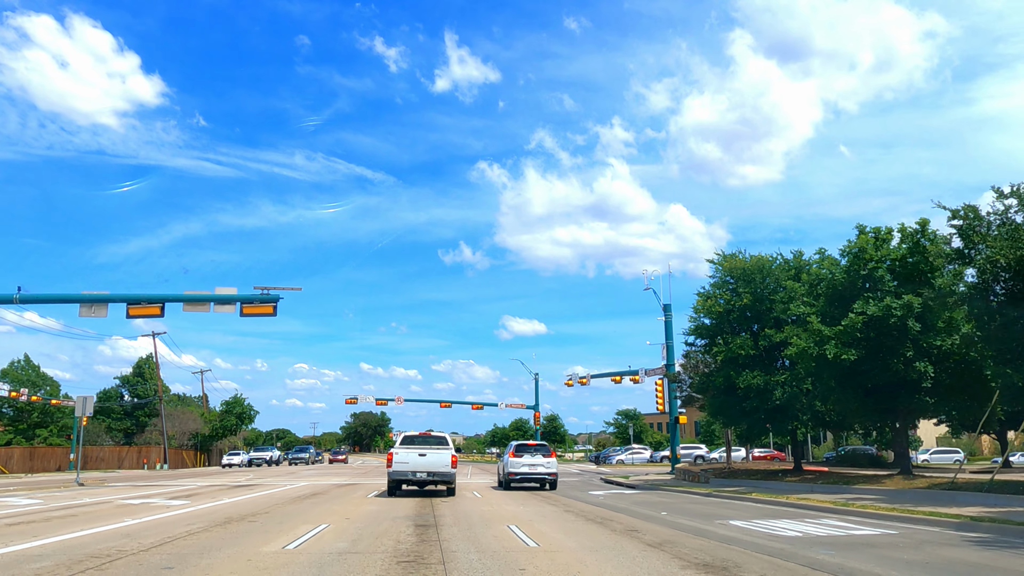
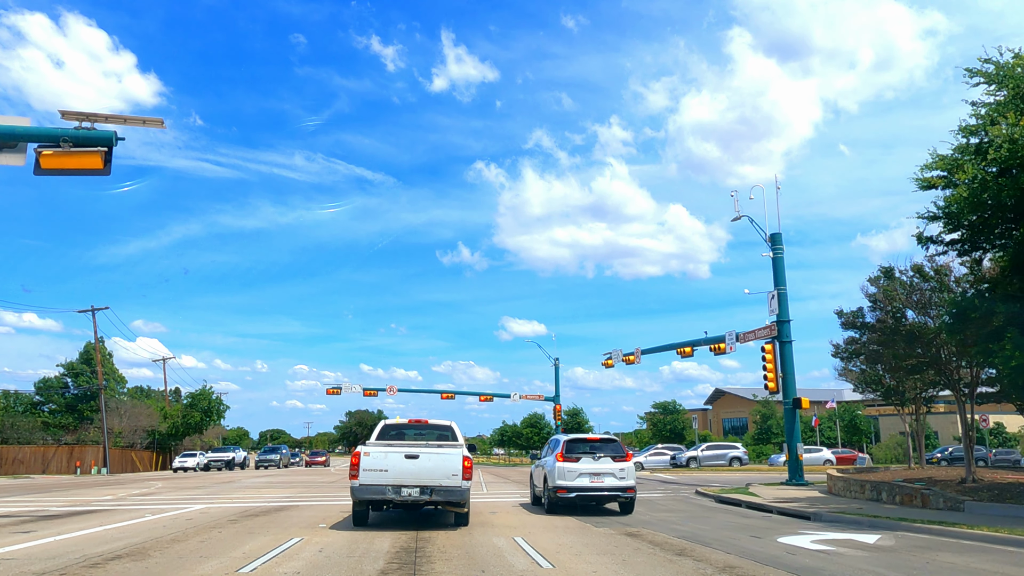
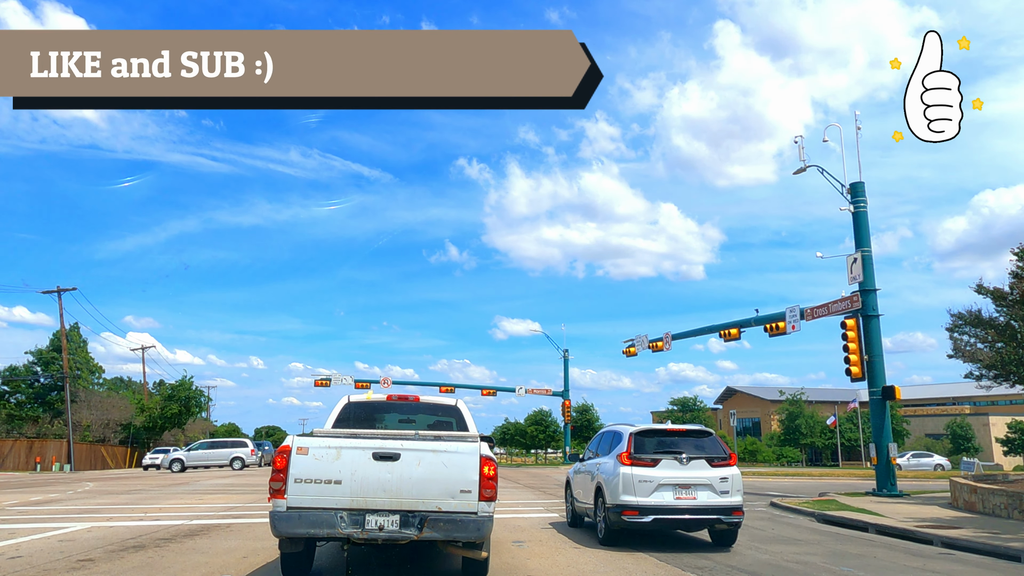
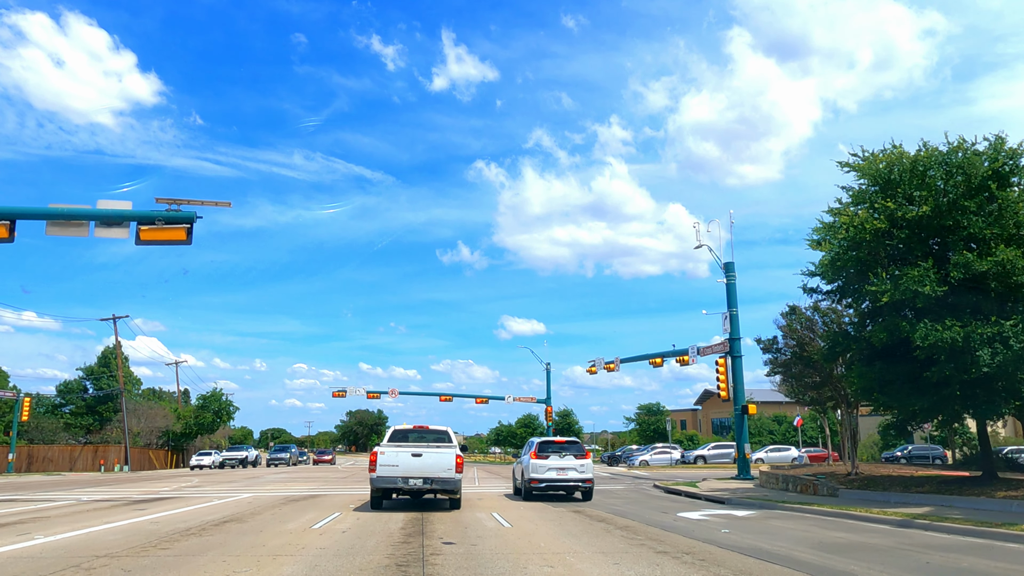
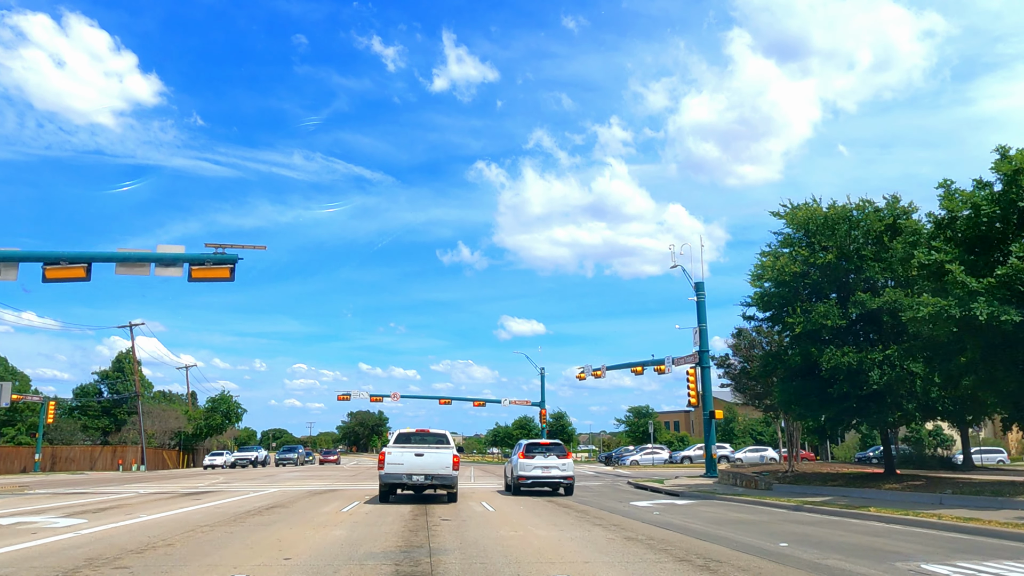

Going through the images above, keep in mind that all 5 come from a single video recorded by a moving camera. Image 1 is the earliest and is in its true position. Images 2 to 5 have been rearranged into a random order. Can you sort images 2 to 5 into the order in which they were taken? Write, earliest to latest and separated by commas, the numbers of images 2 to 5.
5, 4, 2, 3
